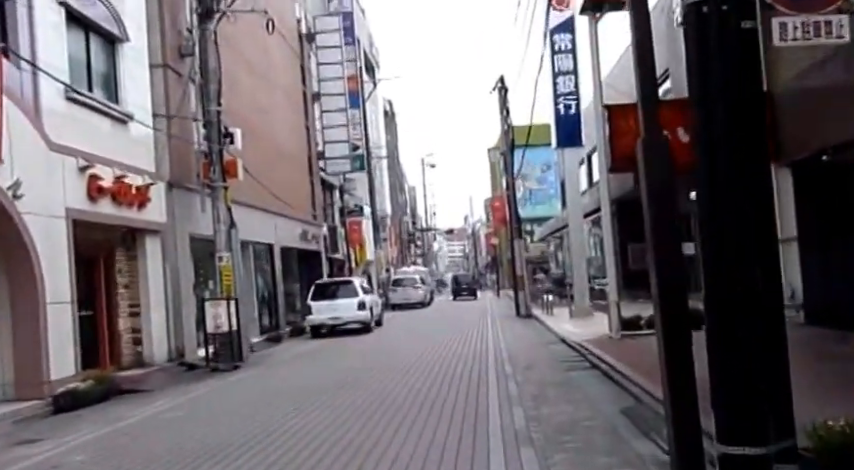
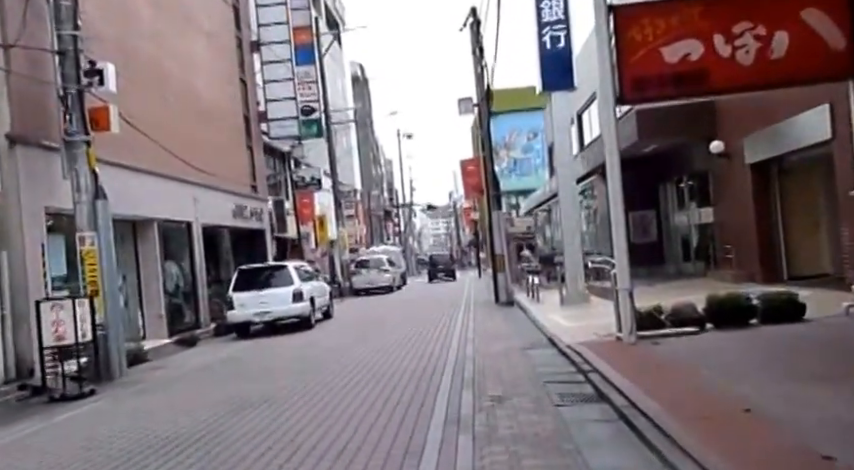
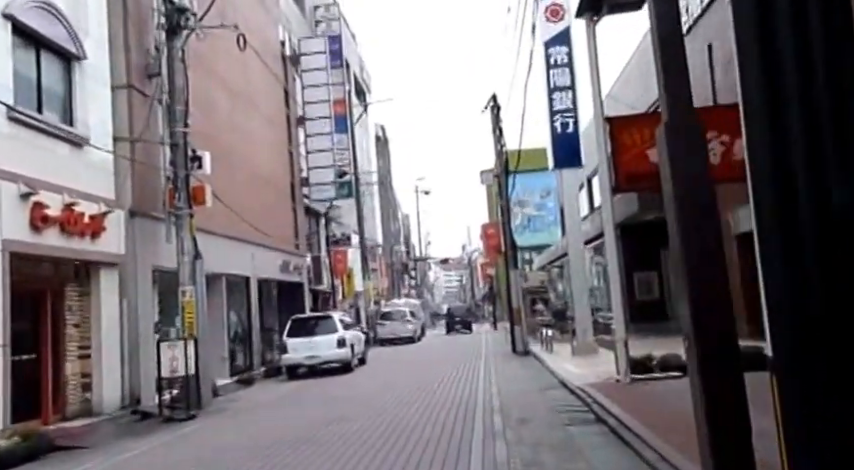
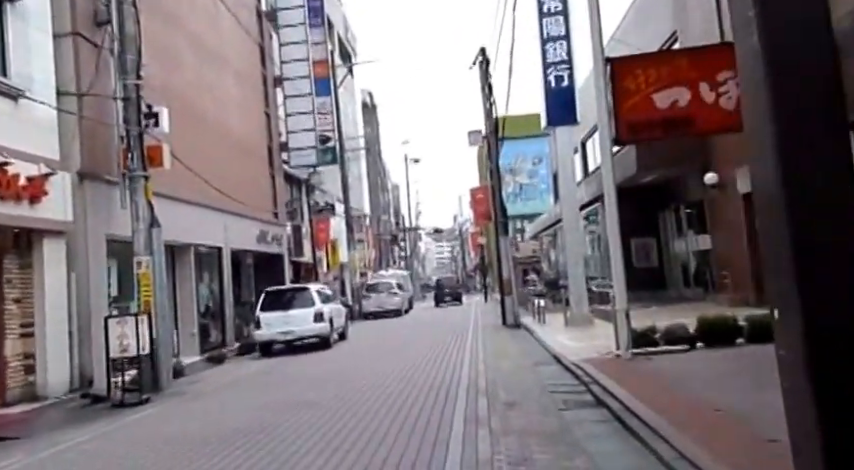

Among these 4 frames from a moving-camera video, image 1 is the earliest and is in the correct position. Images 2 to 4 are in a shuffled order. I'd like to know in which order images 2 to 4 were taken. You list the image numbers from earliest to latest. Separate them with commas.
3, 4, 2
